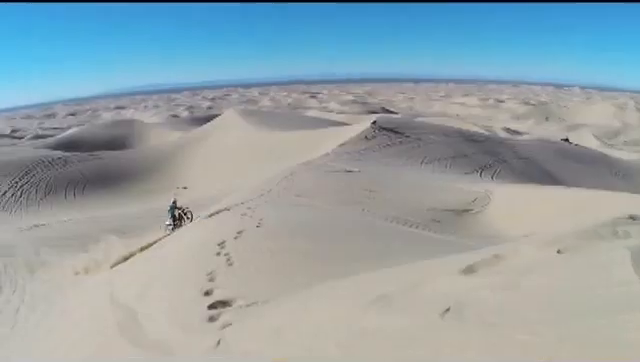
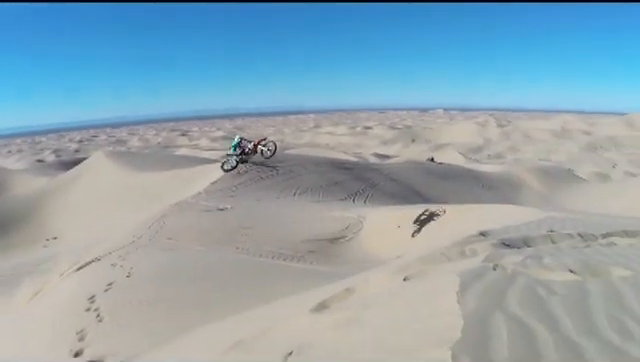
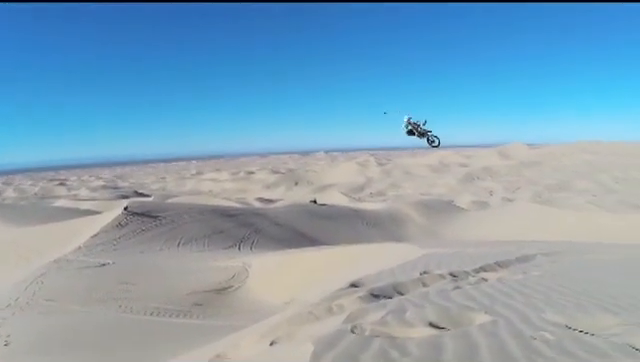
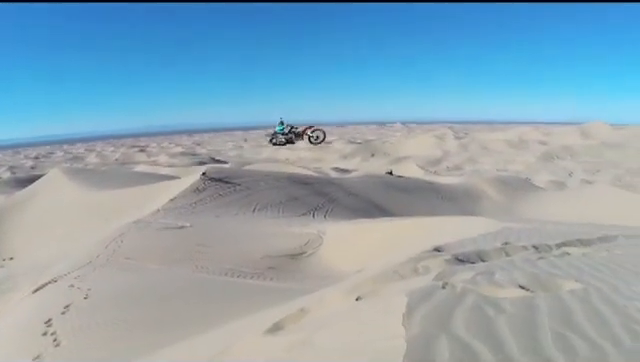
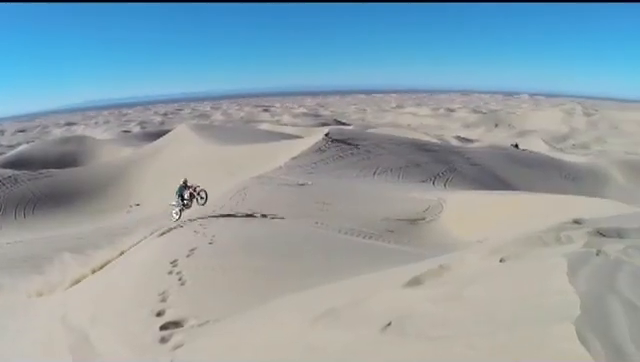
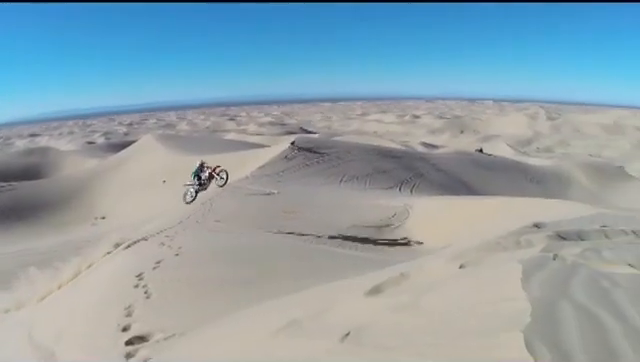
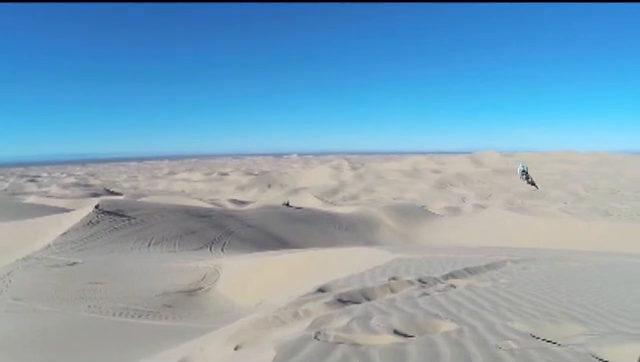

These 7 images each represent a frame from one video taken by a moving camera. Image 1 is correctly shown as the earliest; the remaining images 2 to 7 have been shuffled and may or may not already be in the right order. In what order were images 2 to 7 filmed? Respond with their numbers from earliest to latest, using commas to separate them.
5, 6, 2, 4, 3, 7
